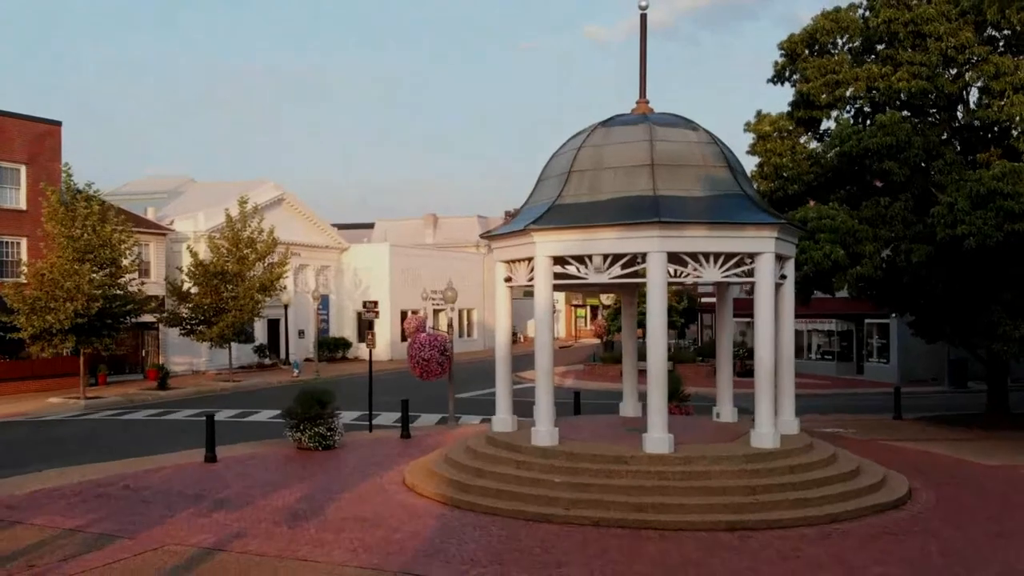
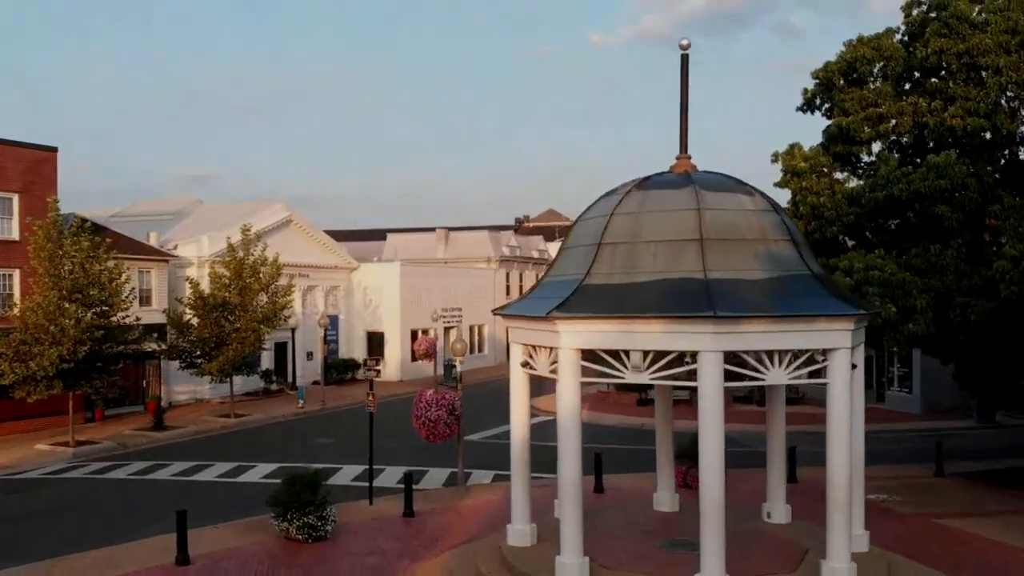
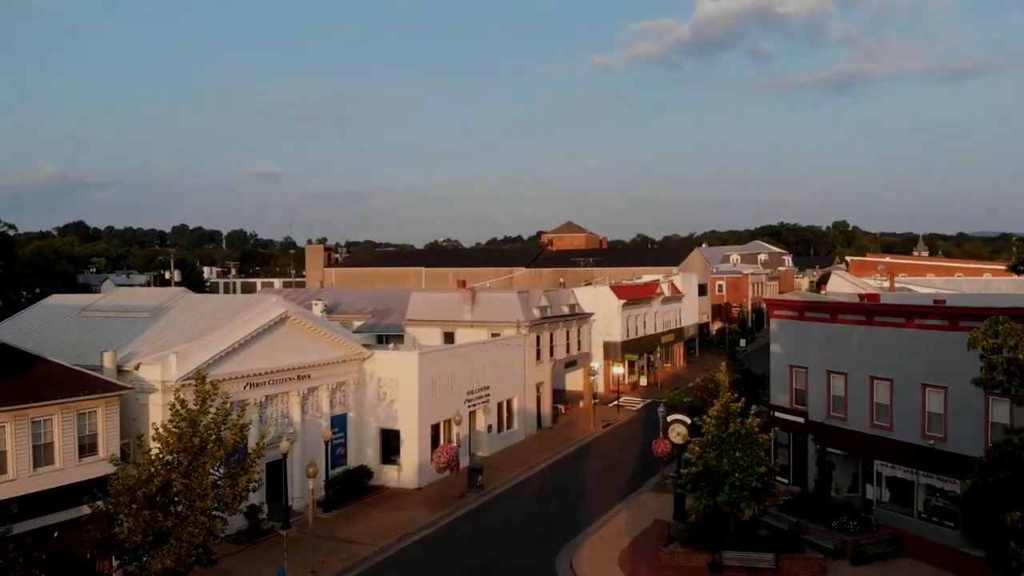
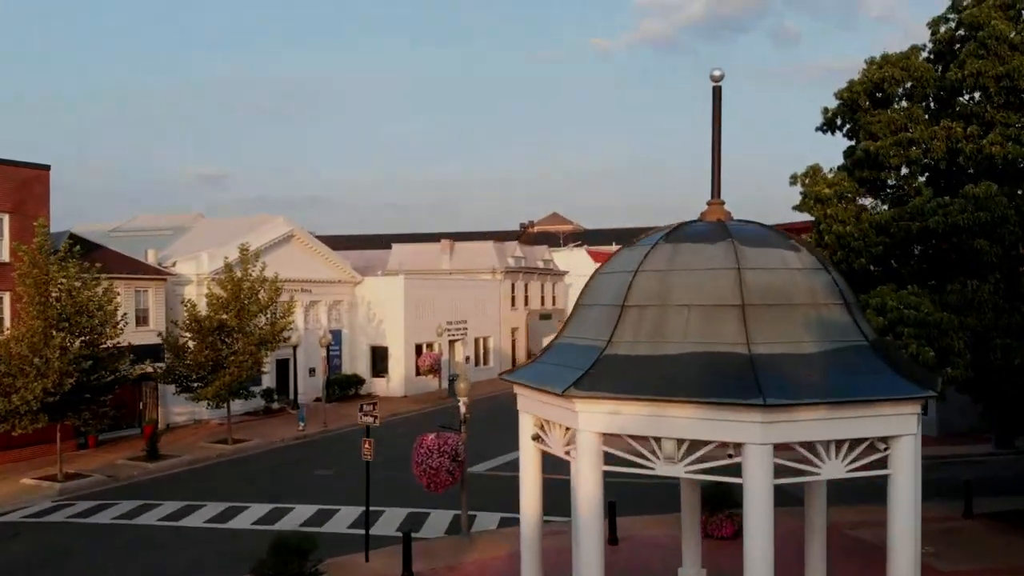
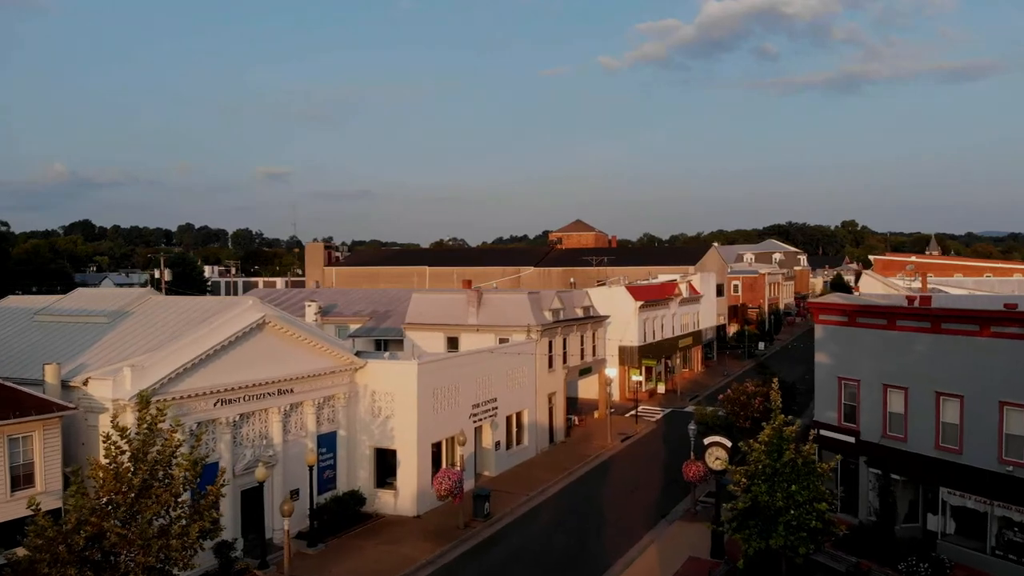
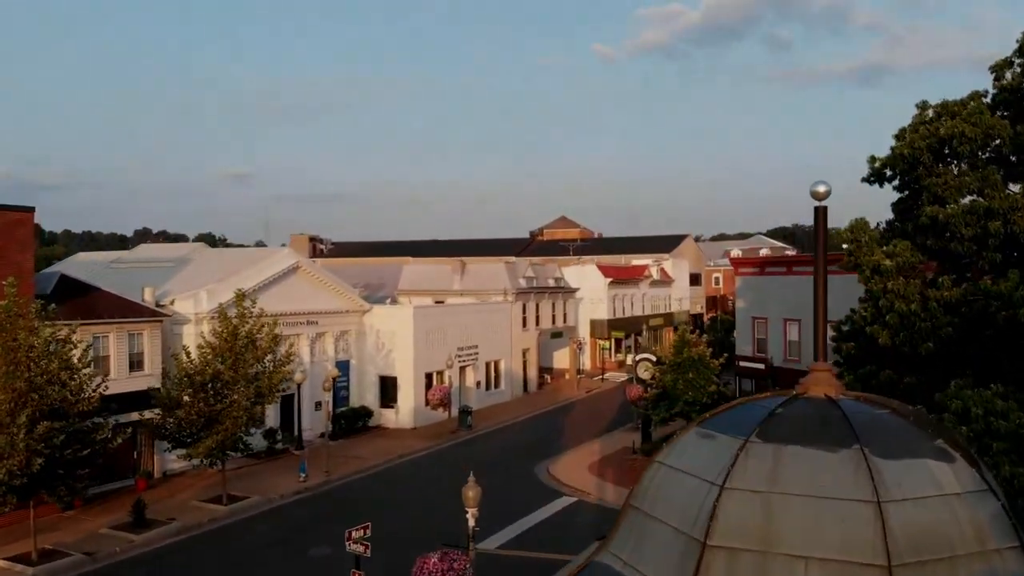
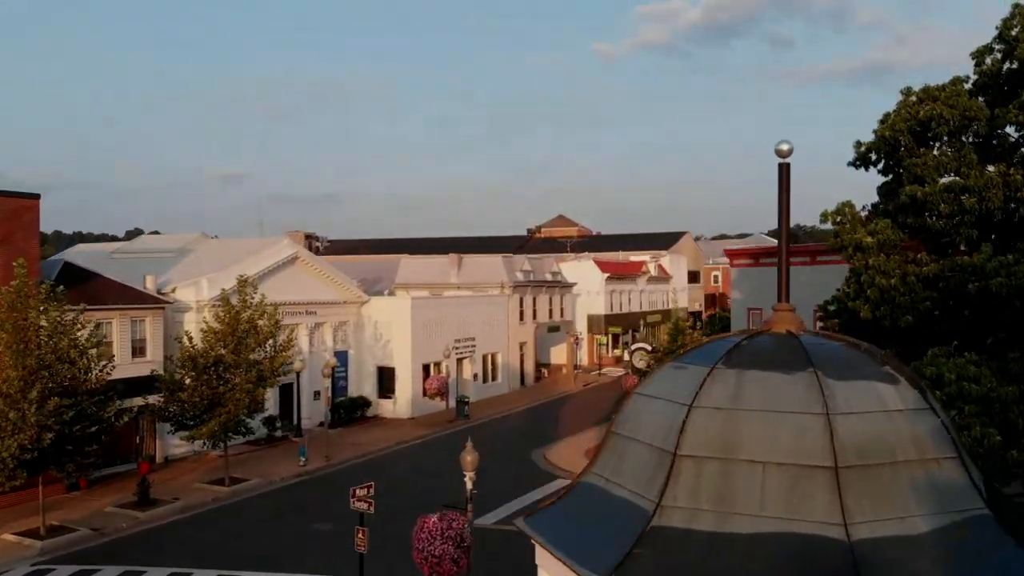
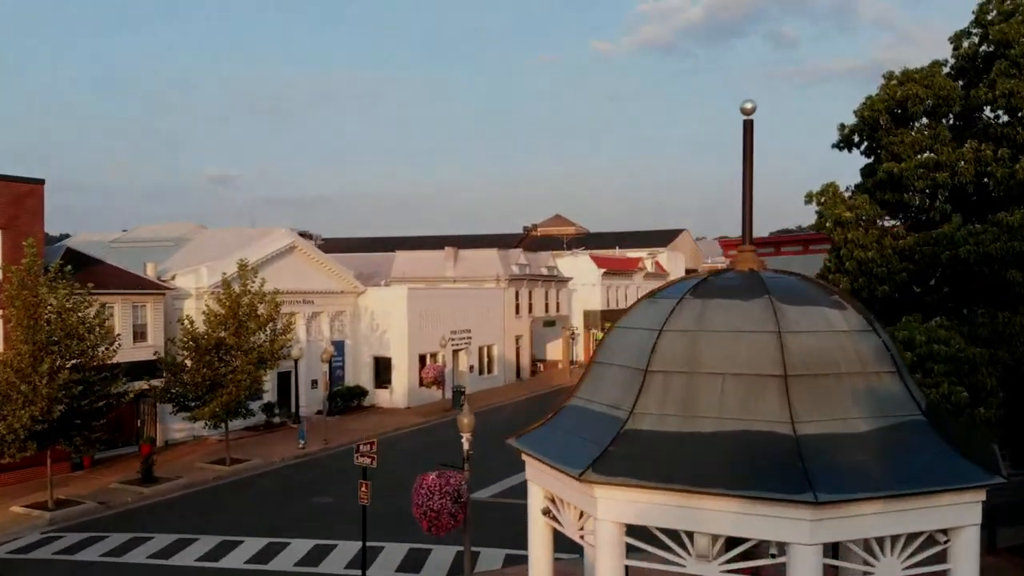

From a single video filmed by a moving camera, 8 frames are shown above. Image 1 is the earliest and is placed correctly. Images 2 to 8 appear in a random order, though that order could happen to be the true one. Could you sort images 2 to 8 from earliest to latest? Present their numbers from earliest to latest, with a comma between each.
2, 4, 8, 7, 6, 3, 5
